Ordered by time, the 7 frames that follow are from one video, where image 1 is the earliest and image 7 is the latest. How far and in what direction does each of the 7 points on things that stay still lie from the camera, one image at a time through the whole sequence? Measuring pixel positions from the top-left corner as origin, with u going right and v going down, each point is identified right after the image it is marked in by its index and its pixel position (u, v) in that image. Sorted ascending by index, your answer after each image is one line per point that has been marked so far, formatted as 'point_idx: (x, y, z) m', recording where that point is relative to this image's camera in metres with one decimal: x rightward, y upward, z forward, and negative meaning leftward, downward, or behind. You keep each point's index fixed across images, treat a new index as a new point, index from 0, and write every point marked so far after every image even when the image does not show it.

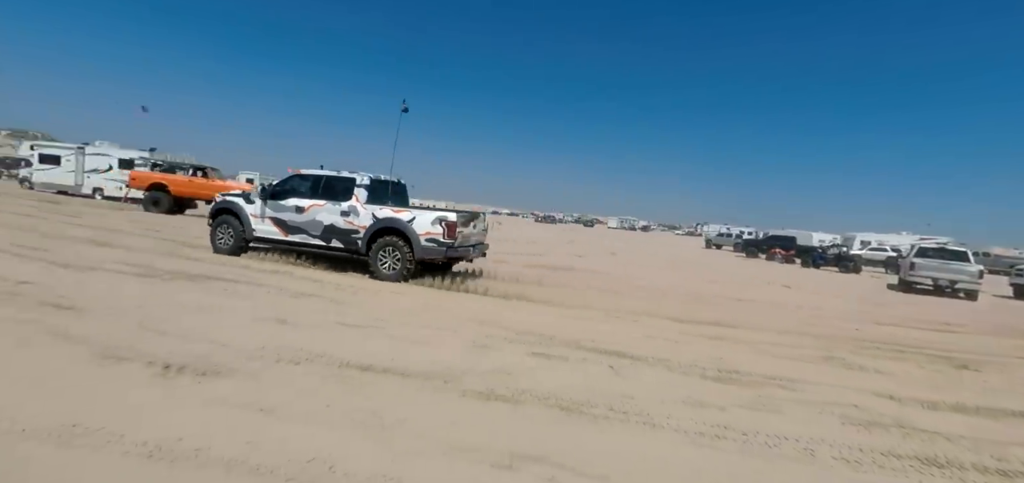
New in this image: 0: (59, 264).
0: (-6.2, -0.3, +6.3) m
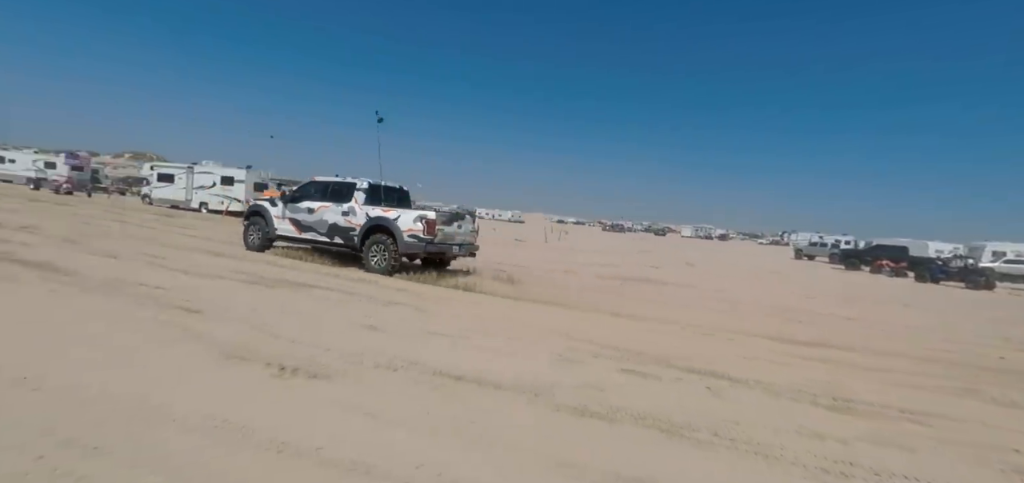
0: (-5.0, -0.5, +7.1) m
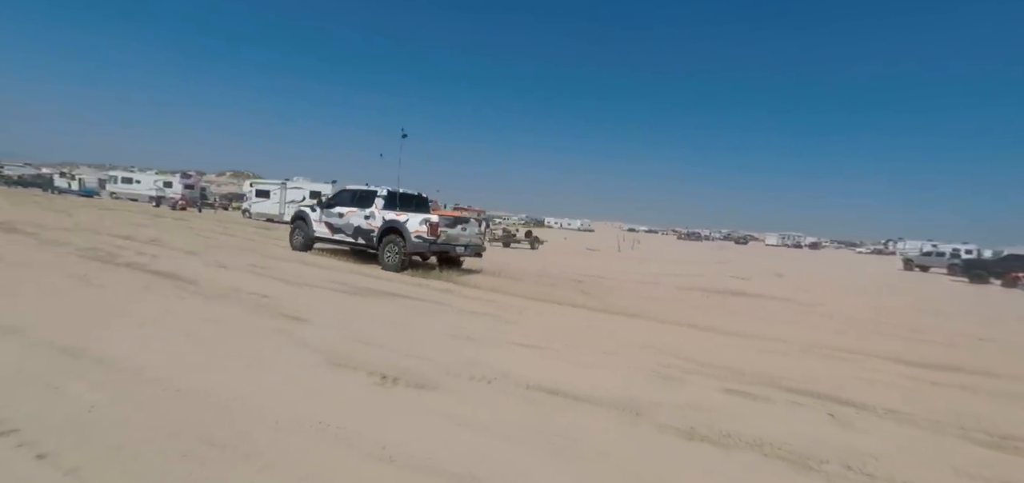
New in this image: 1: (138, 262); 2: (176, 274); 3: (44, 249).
0: (-3.7, -0.6, +7.7) m
1: (-6.2, -0.4, +7.7) m
2: (-5.0, -0.5, +7.0) m
3: (-8.1, -0.2, +8.1) m
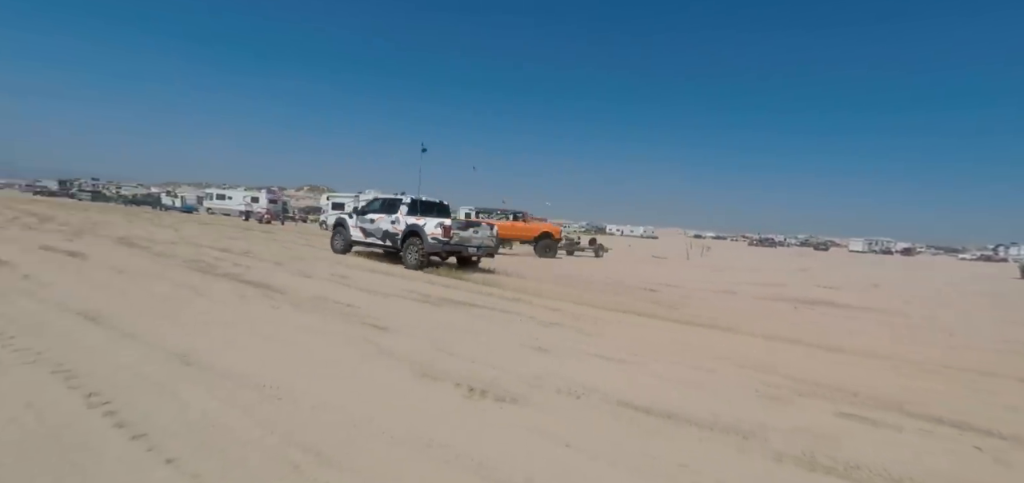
0: (-2.5, -0.8, +8.0) m
1: (-5.0, -0.7, +8.4) m
2: (-3.9, -0.7, +7.4) m
3: (-6.8, -0.5, +8.9) m
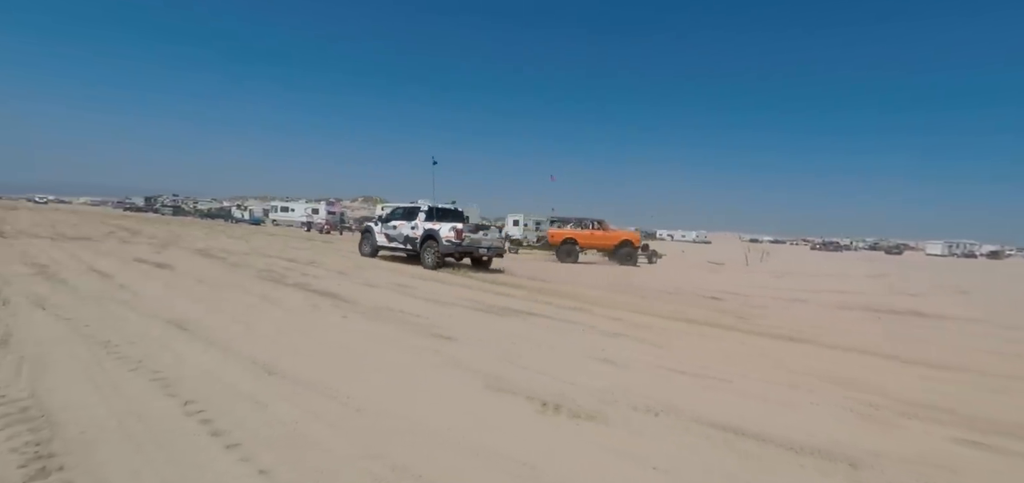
0: (-1.5, -1.0, +8.1) m
1: (-3.9, -0.9, +8.7) m
2: (-2.9, -0.8, +7.7) m
3: (-5.7, -0.7, +9.5) m
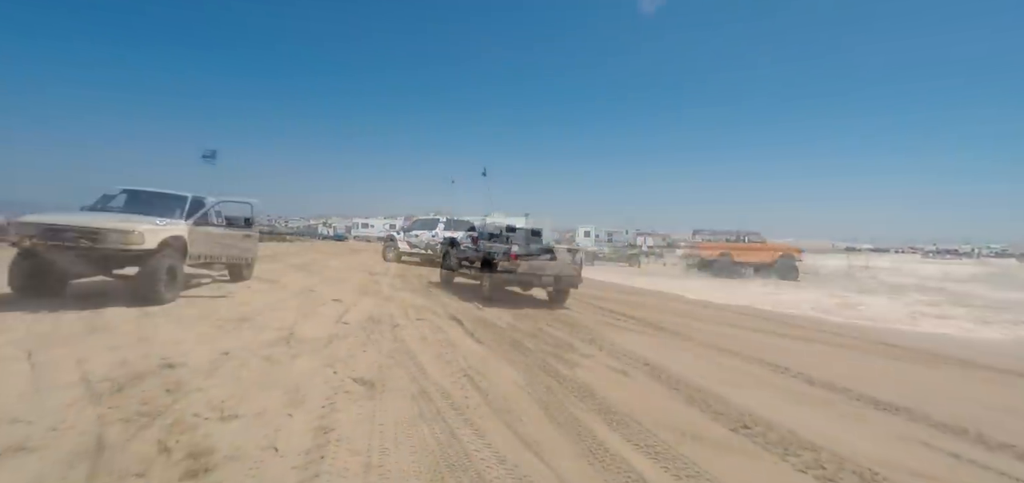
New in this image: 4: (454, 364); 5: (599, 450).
0: (-0.3, -1.2, +8.0) m
1: (-2.6, -1.1, +8.8) m
2: (-1.7, -1.0, +7.7) m
3: (-4.2, -1.0, +9.8) m
4: (-0.5, -1.1, +4.8) m
5: (+0.6, -1.3, +3.1) m
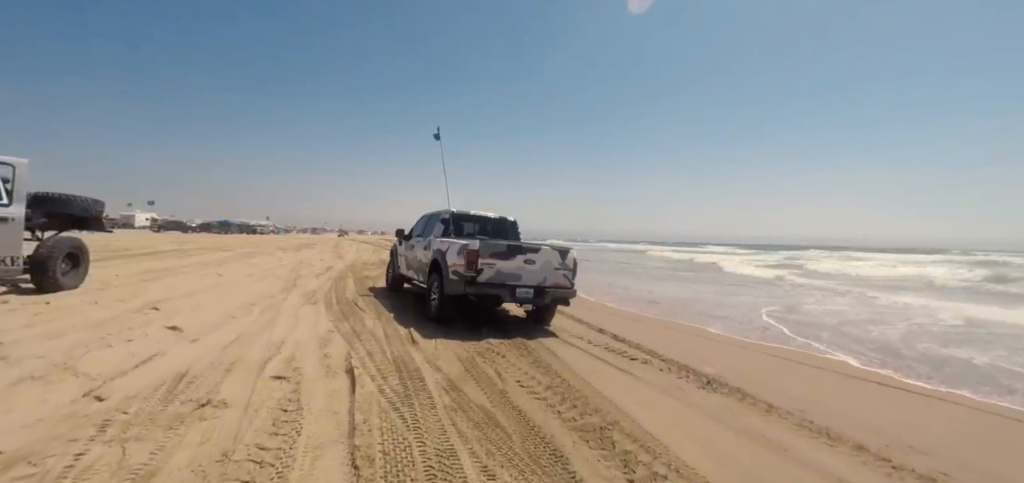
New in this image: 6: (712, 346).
0: (-0.8, -1.1, +4.4) m
1: (-3.2, -1.0, +5.2) m
2: (-2.3, -1.0, +4.1) m
3: (-4.8, -0.8, +6.1) m
4: (-1.0, -1.1, +1.3) m
5: (+0.2, -1.2, -0.4) m
6: (+3.8, -1.9, +8.7) m
